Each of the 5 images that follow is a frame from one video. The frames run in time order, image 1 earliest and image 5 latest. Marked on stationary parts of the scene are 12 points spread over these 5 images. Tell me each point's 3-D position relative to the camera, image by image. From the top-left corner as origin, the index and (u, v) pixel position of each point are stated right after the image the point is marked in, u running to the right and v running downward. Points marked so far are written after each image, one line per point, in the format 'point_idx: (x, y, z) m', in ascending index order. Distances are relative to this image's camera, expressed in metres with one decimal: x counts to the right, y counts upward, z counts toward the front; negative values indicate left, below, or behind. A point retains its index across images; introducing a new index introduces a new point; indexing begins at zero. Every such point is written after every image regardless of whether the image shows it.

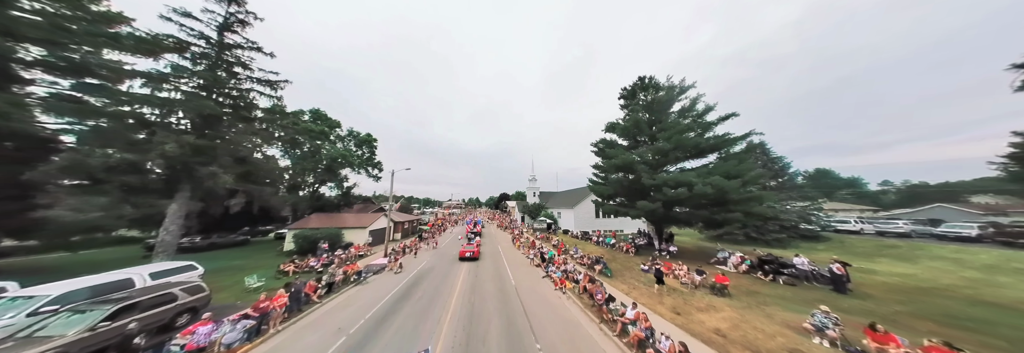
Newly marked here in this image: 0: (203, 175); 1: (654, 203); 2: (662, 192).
0: (-17.1, +0.1, +11.4) m
1: (+11.4, -2.1, +16.4) m
2: (+11.7, -1.2, +15.9) m
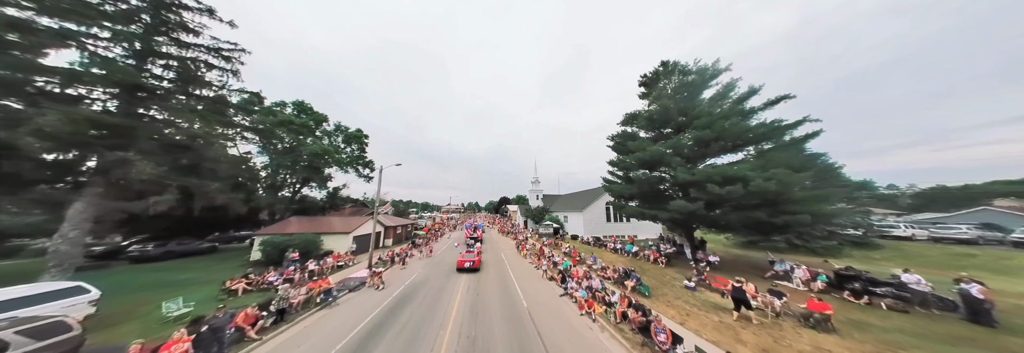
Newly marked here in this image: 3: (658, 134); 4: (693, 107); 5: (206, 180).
0: (-16.5, +0.6, +8.5) m
1: (+12.0, -1.7, +13.5) m
2: (+12.3, -0.8, +13.0) m
3: (+12.7, +3.7, +17.9) m
4: (+14.3, +5.5, +16.3) m
5: (-17.4, -0.2, +11.8) m
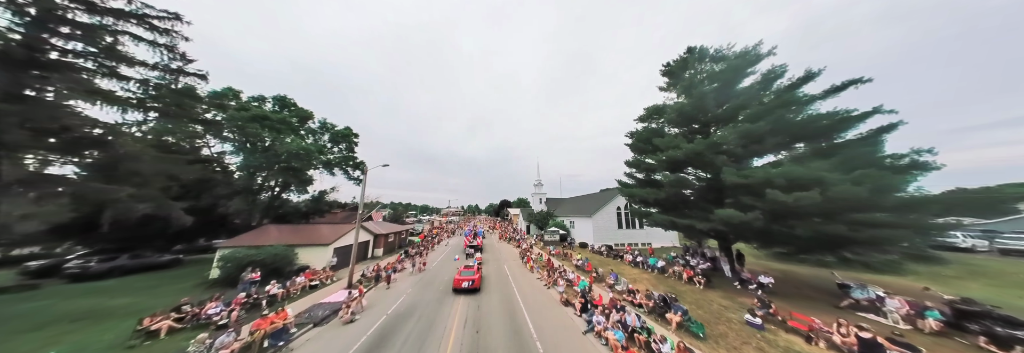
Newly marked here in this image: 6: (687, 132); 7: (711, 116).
0: (-16.1, +0.5, +5.9) m
1: (+12.4, -1.9, +10.9) m
2: (+12.8, -1.0, +10.4) m
3: (+13.2, +3.5, +15.3) m
4: (+14.8, +5.3, +13.7) m
5: (-17.0, -0.3, +9.2) m
6: (+13.1, +3.4, +15.4) m
7: (+13.7, +4.1, +14.3) m
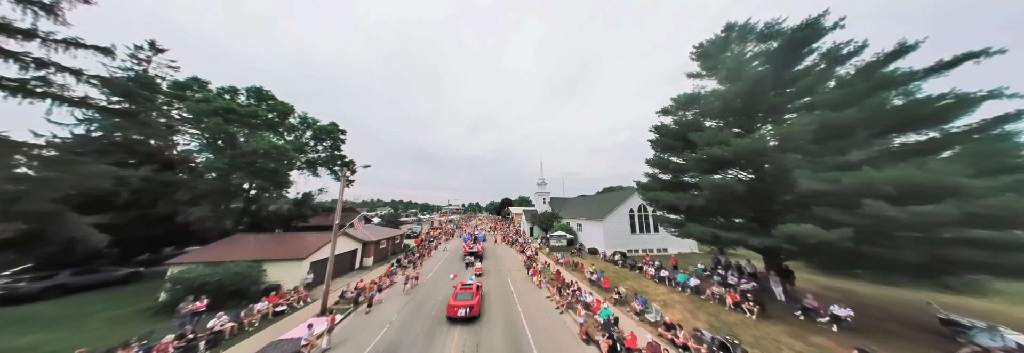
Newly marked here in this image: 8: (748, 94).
0: (-15.8, +0.2, +3.4) m
1: (+12.8, -2.1, +8.3) m
2: (+13.1, -1.2, +7.8) m
3: (+13.5, +3.3, +12.6) m
4: (+15.1, +5.2, +11.0) m
5: (-16.7, -0.6, +6.7) m
6: (+13.4, +3.2, +12.7) m
7: (+14.0, +4.0, +11.6) m
8: (+13.3, +4.5, +11.7) m
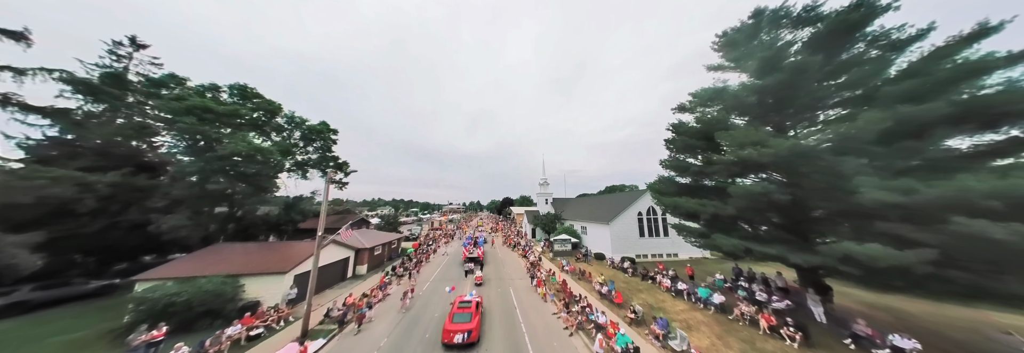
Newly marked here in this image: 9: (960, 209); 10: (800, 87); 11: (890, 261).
0: (-15.7, -0.3, +2.0) m
1: (+12.9, -2.4, +6.8) m
2: (+13.2, -1.5, +6.3) m
3: (+13.7, +3.1, +11.1) m
4: (+15.2, +4.9, +9.5) m
5: (-16.5, -1.1, +5.3) m
6: (+13.6, +3.0, +11.2) m
7: (+14.1, +3.7, +10.1) m
8: (+13.4, +4.2, +10.2) m
9: (+13.1, -1.0, +6.1) m
10: (+13.7, +4.2, +9.9) m
11: (+12.3, -2.7, +6.7) m
